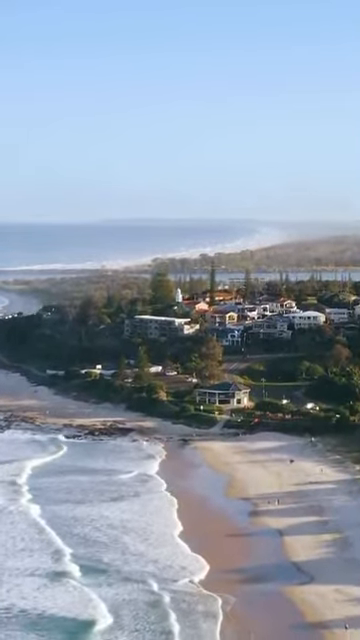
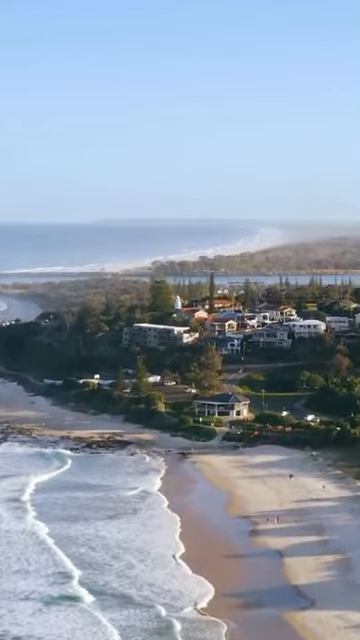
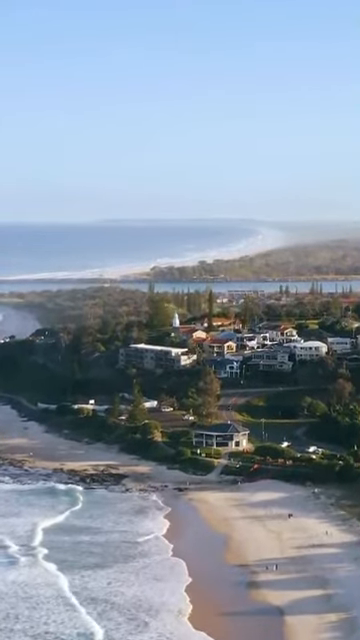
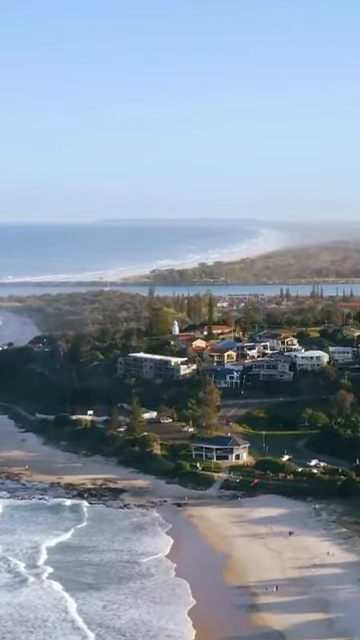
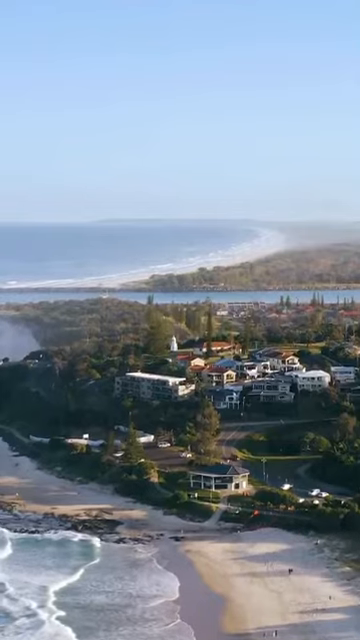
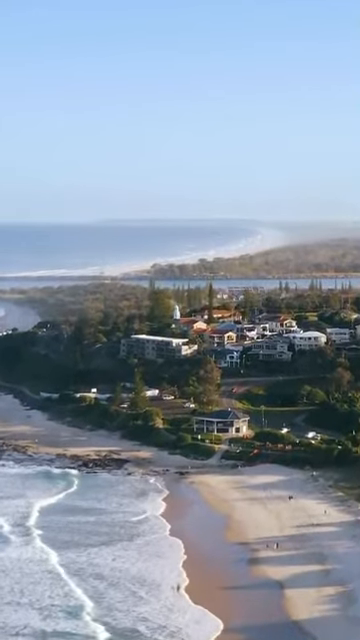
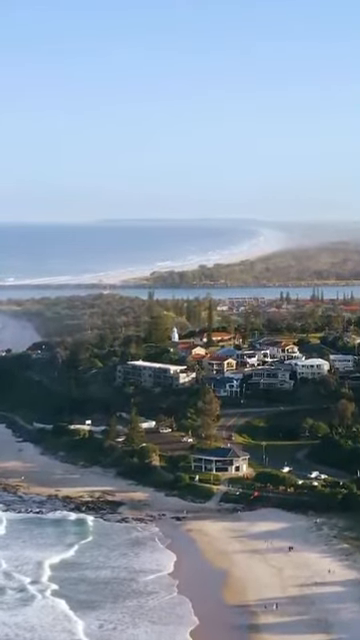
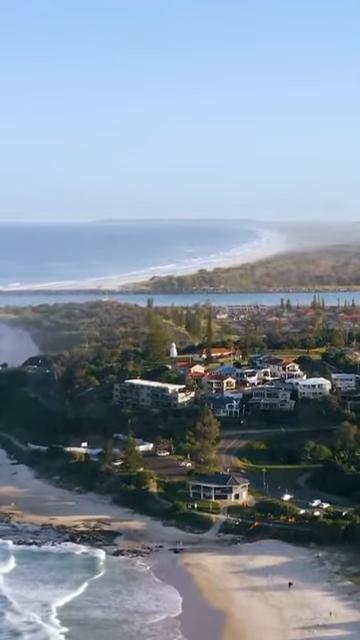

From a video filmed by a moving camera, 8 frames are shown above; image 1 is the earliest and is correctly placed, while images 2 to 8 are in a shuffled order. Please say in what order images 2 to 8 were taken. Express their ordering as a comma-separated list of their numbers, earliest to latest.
2, 6, 3, 4, 7, 5, 8
